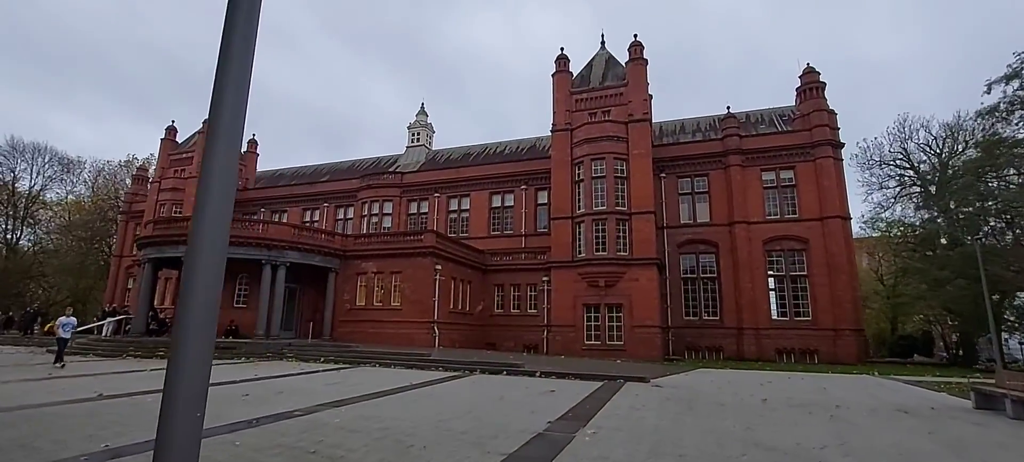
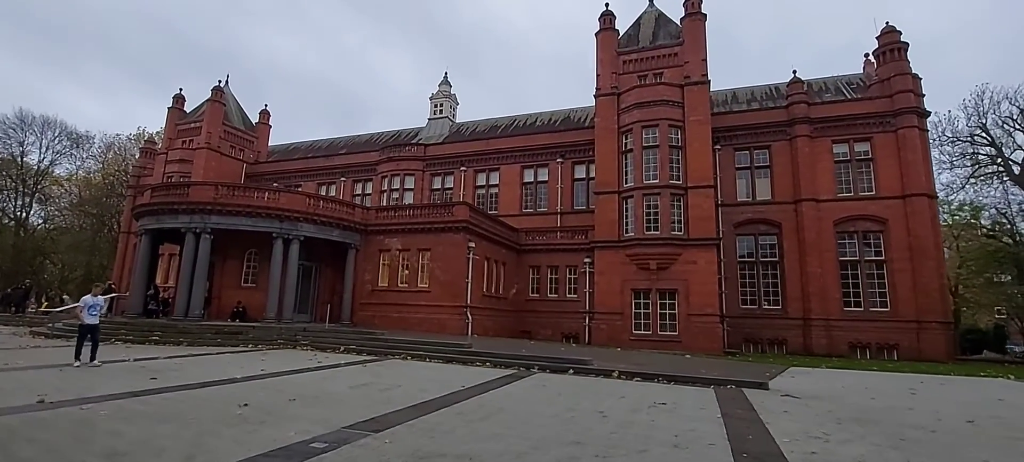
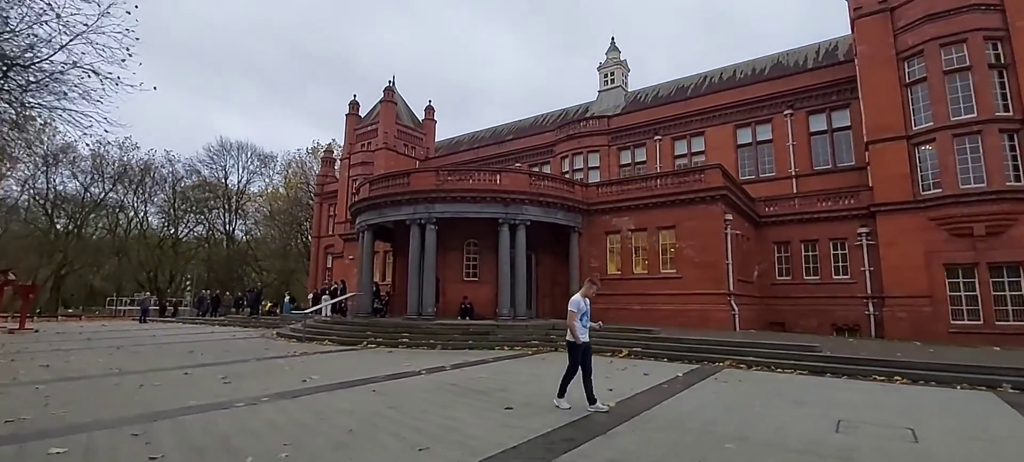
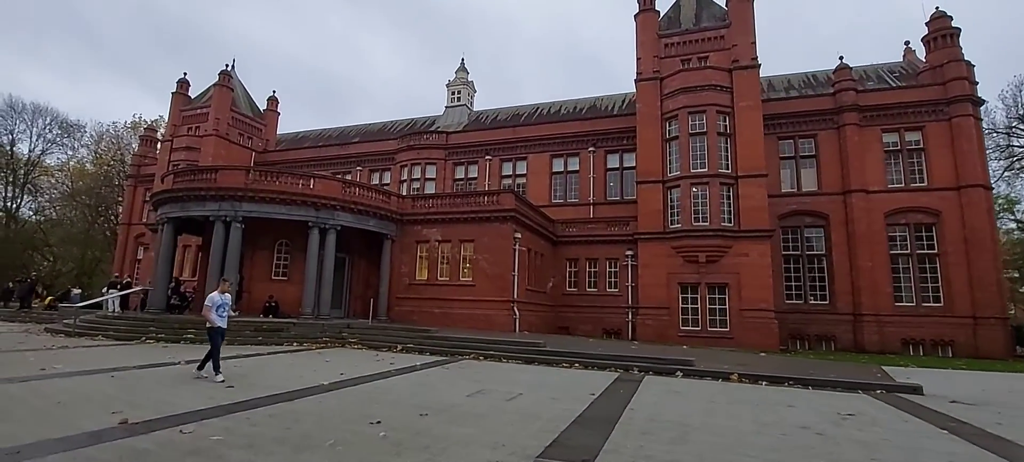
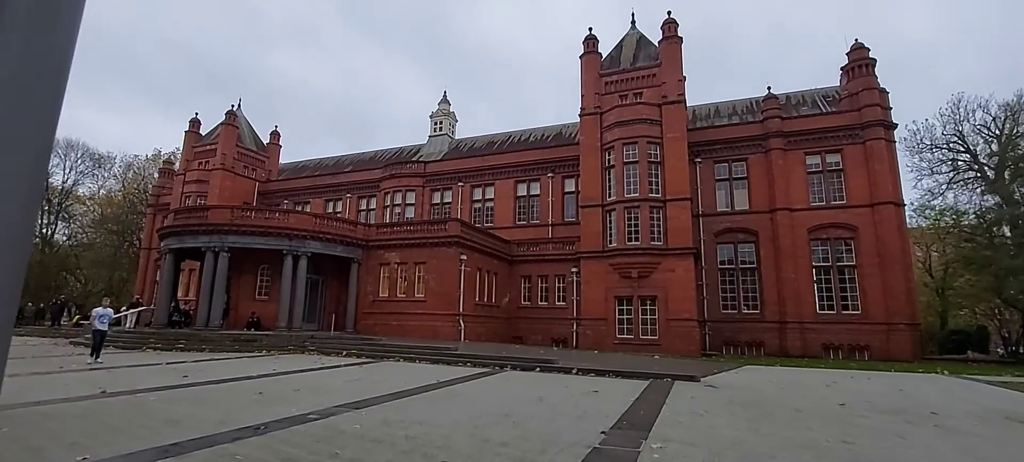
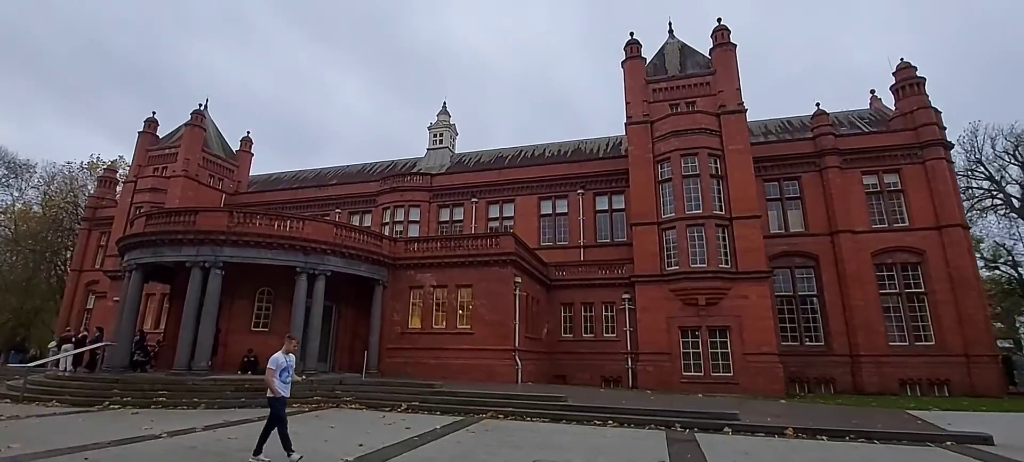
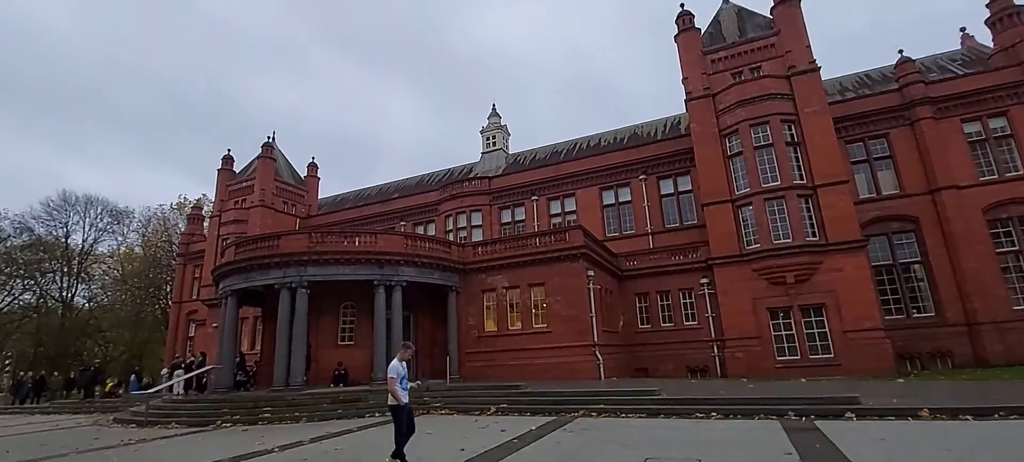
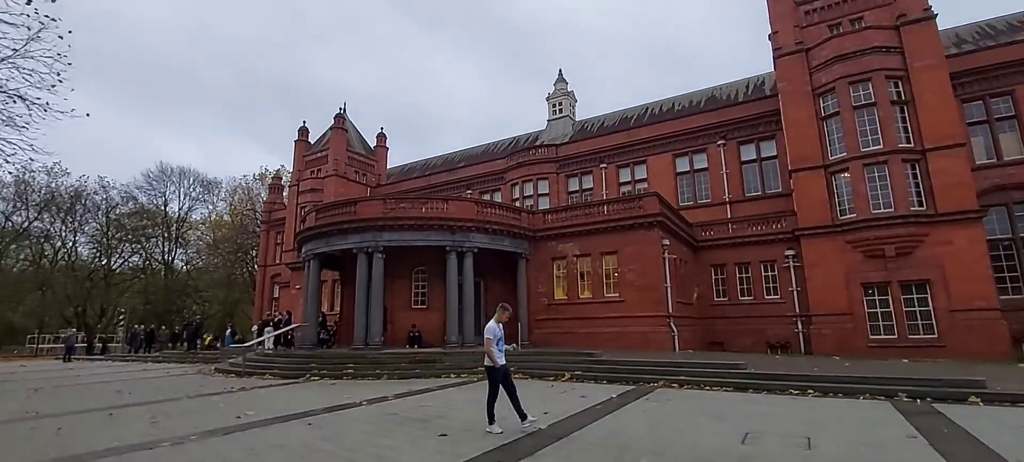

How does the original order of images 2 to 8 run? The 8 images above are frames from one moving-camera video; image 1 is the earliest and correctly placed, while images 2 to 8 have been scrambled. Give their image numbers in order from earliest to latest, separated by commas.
5, 2, 4, 6, 7, 8, 3
